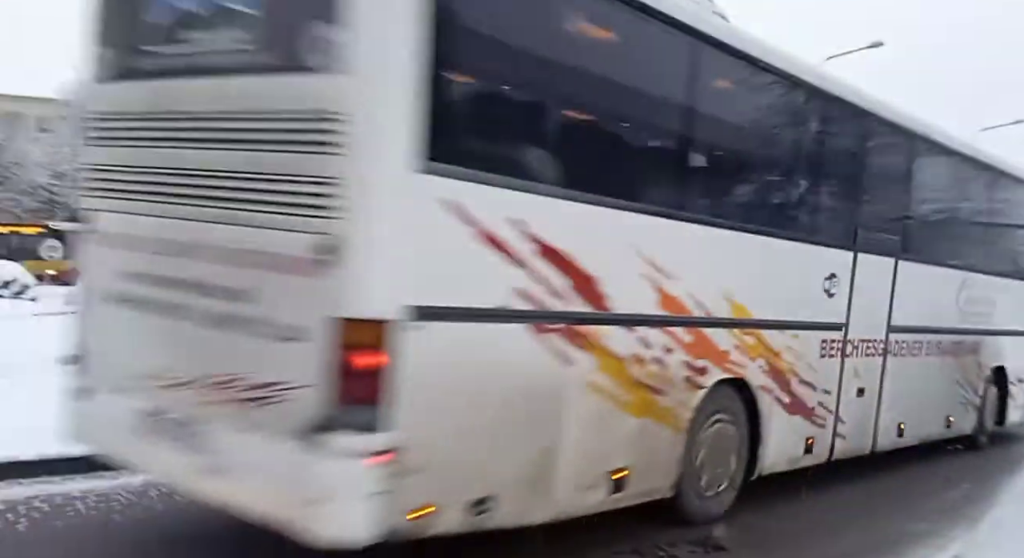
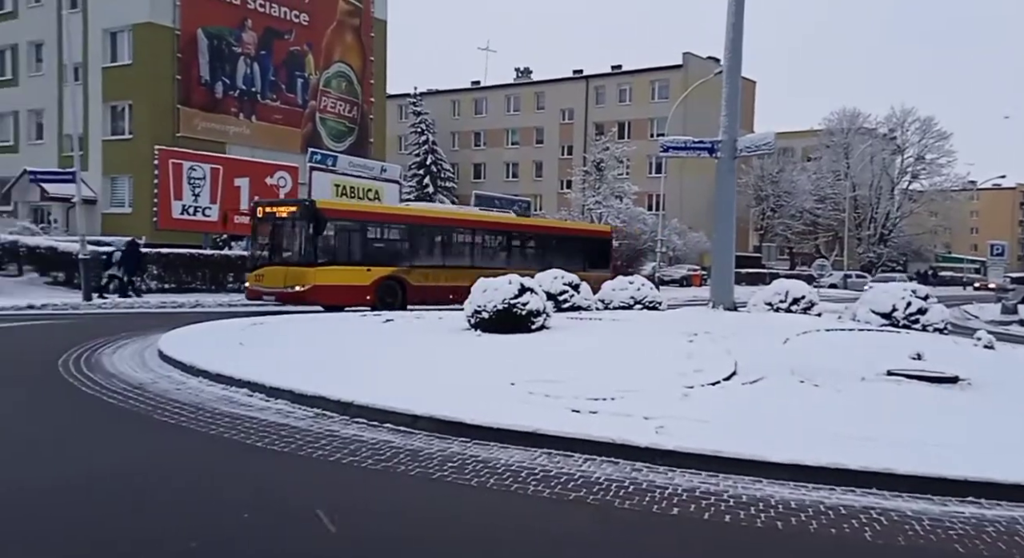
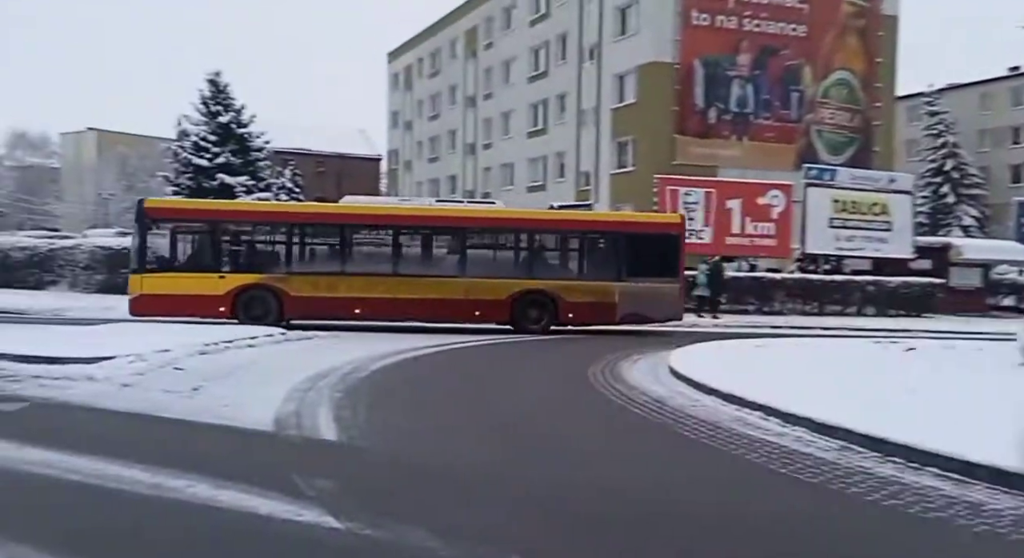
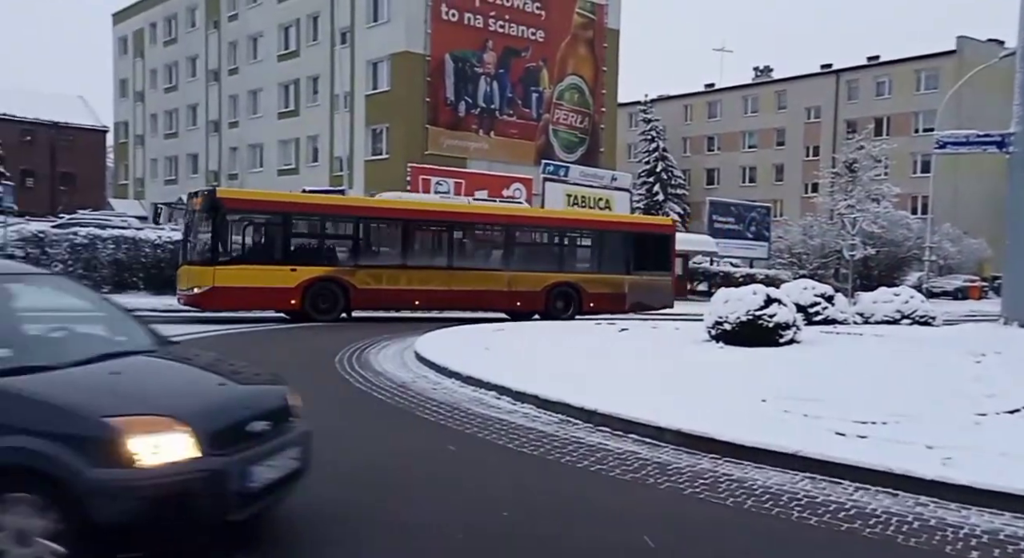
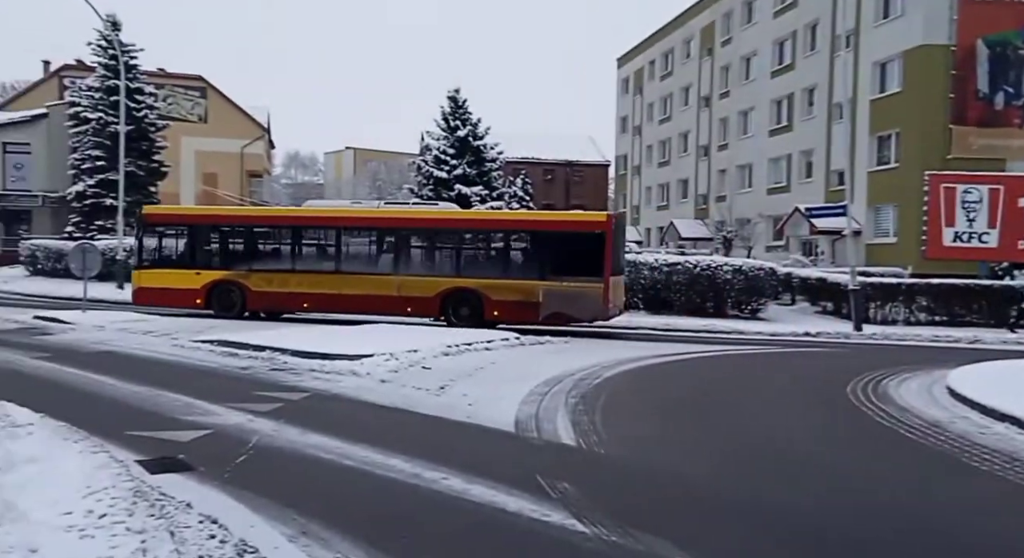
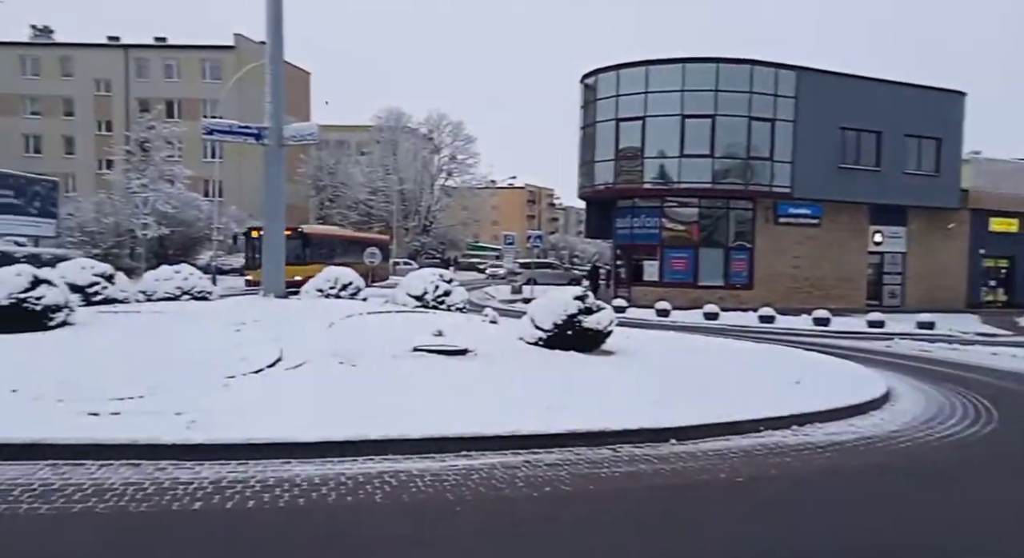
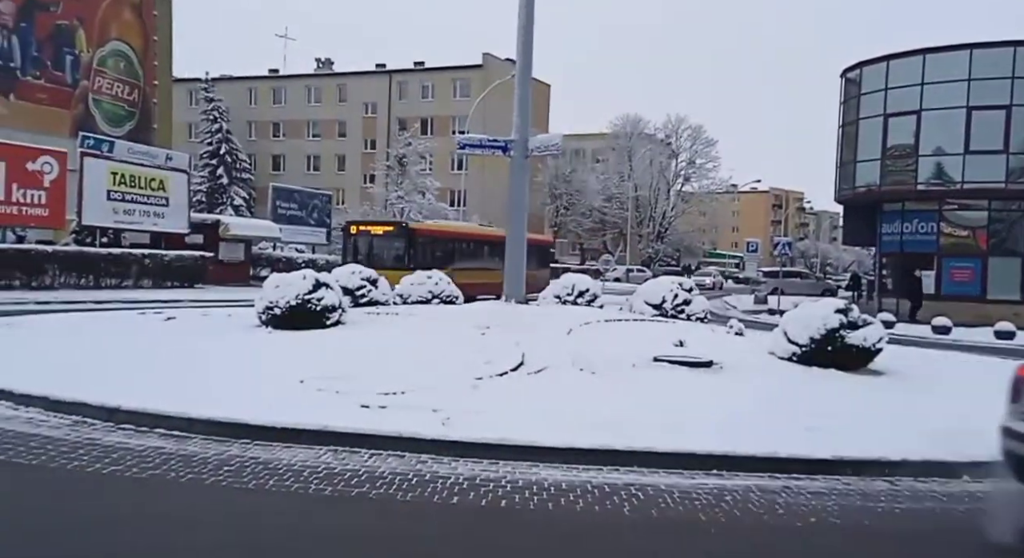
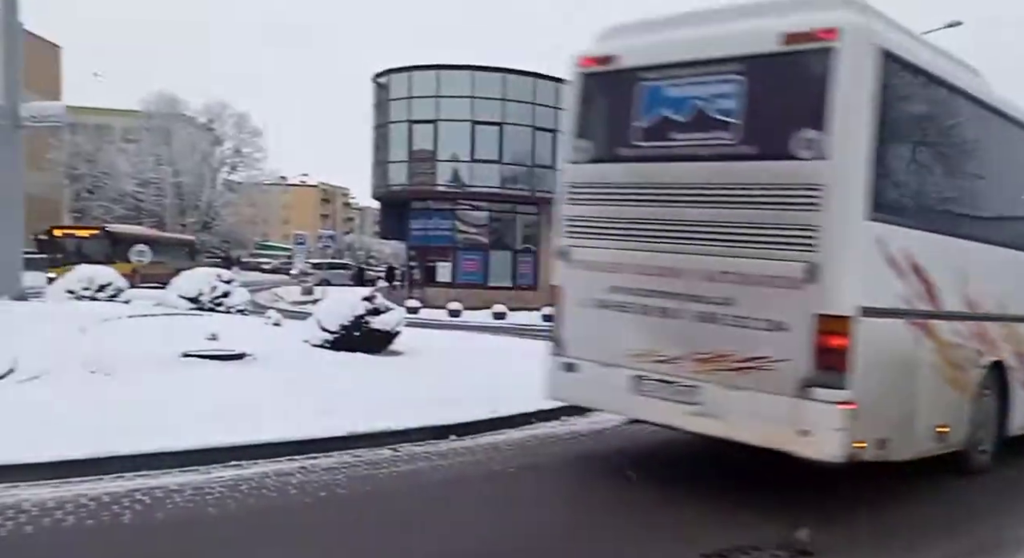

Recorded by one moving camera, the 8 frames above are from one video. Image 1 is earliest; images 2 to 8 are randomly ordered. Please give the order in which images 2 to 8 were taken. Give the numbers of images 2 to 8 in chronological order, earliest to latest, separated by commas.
8, 6, 7, 2, 4, 3, 5
